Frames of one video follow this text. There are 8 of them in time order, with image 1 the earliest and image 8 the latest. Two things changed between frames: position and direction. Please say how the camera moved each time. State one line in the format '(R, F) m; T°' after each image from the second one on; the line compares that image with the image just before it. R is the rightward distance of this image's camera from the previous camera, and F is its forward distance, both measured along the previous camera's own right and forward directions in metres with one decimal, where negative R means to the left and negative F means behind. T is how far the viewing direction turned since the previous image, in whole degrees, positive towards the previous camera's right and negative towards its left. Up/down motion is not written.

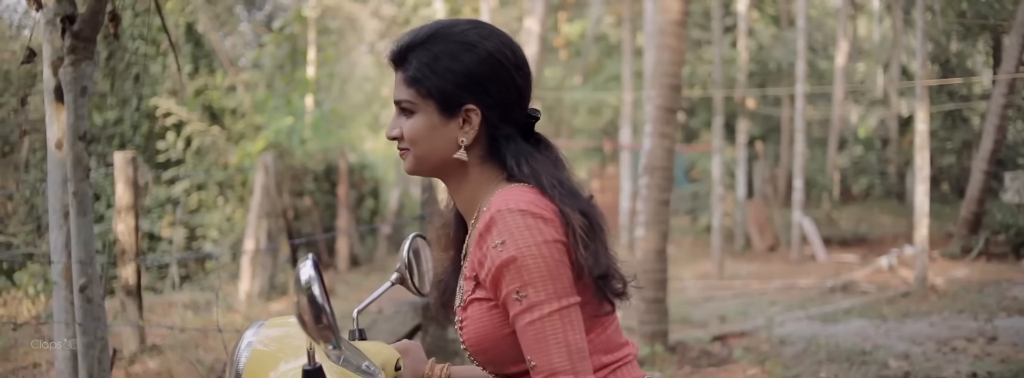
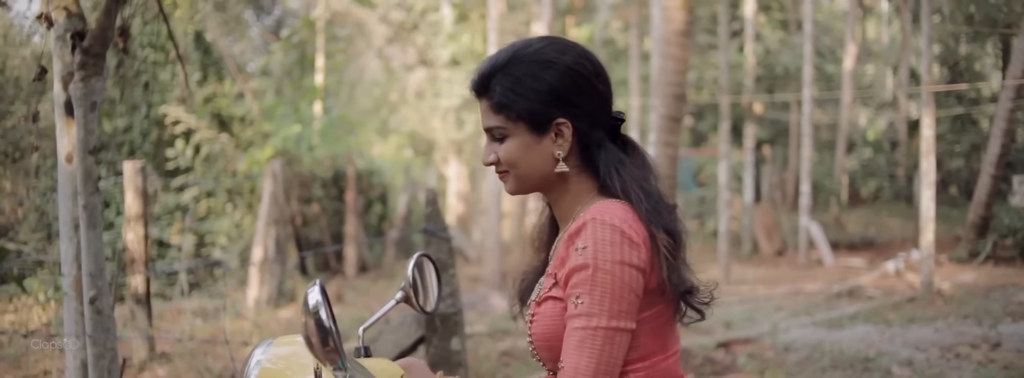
(0.0, 0.0) m; -1°
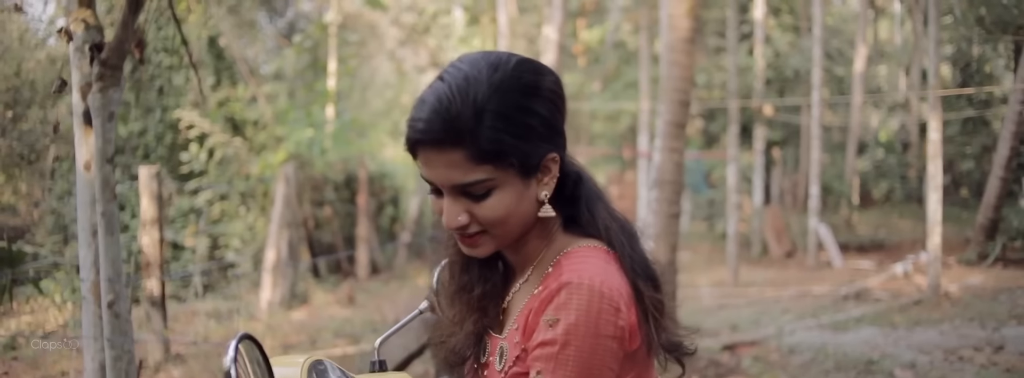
(0.0, -0.1) m; -1°
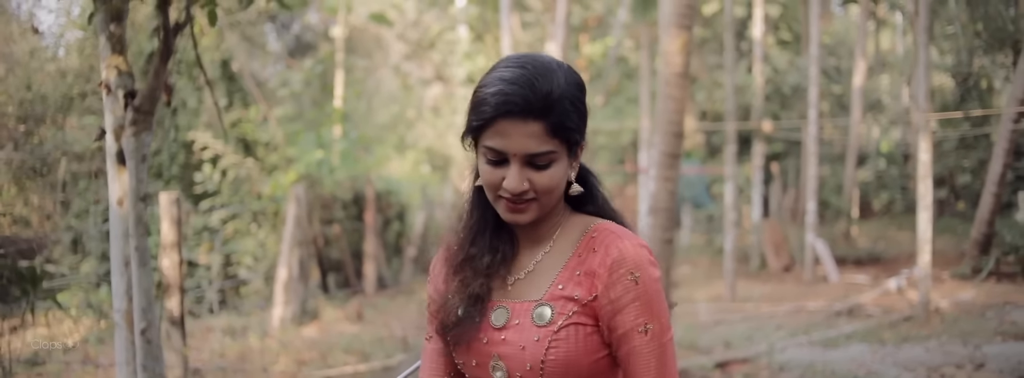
(0.0, -0.3) m; 0°
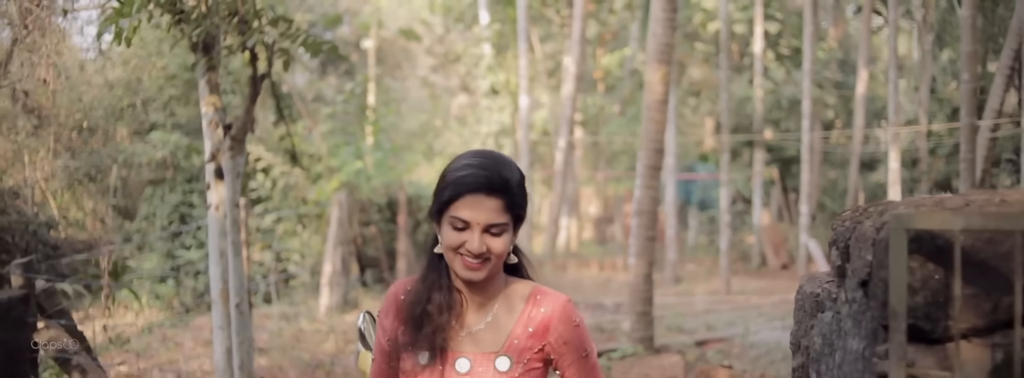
(+0.1, -1.0) m; -2°
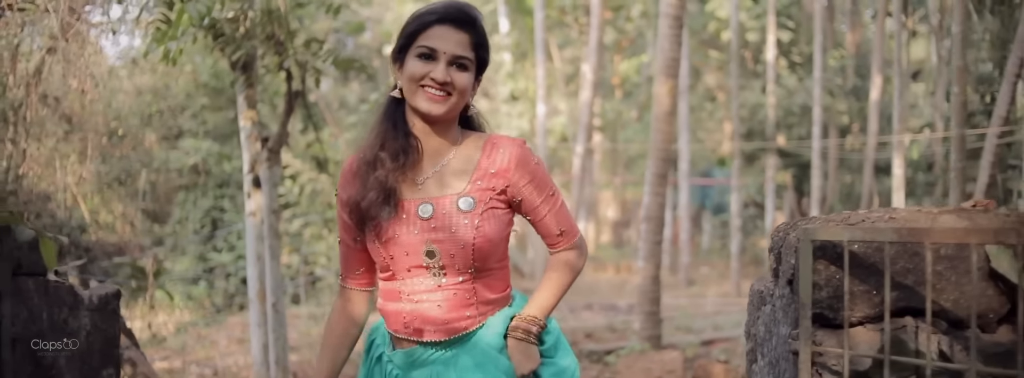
(0.0, -0.4) m; -1°
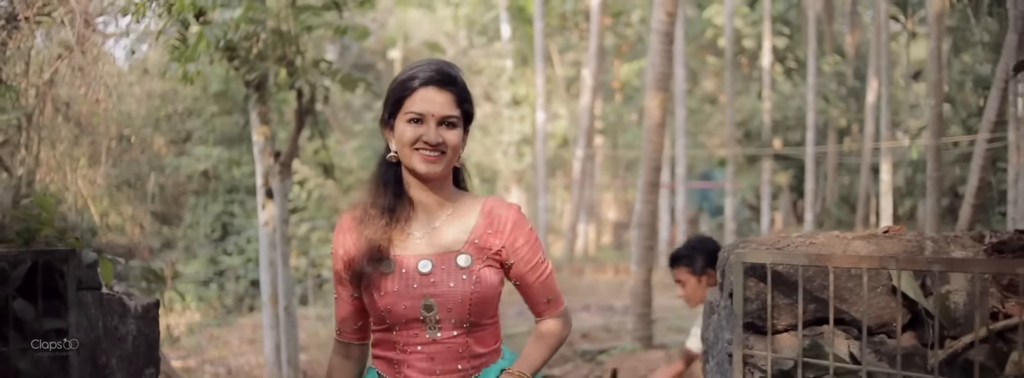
(0.0, -0.3) m; 0°
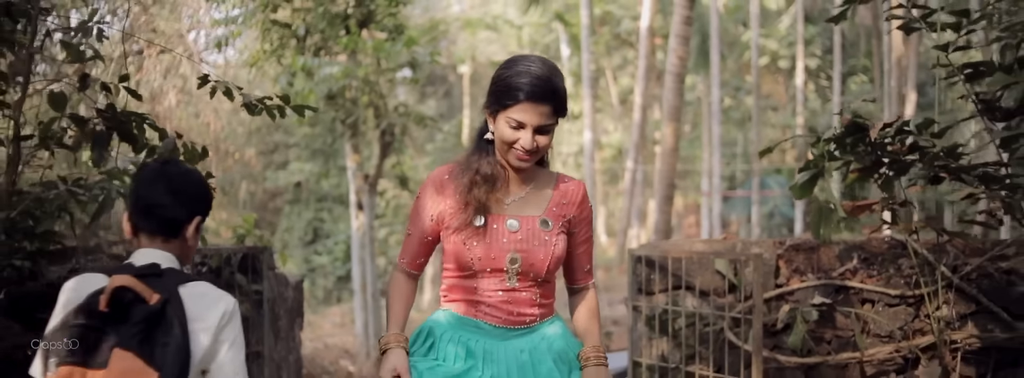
(+0.3, -1.5) m; -5°
